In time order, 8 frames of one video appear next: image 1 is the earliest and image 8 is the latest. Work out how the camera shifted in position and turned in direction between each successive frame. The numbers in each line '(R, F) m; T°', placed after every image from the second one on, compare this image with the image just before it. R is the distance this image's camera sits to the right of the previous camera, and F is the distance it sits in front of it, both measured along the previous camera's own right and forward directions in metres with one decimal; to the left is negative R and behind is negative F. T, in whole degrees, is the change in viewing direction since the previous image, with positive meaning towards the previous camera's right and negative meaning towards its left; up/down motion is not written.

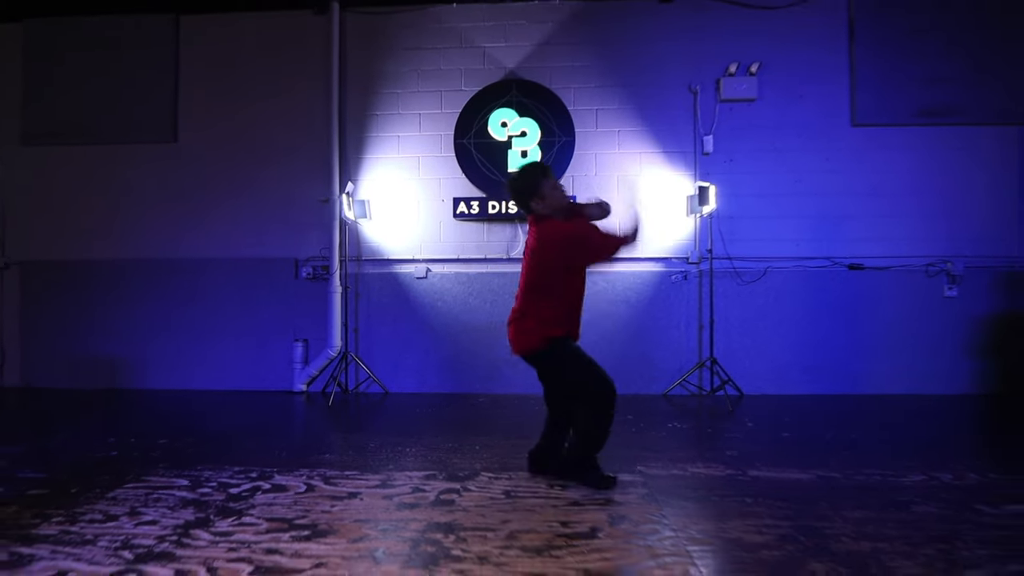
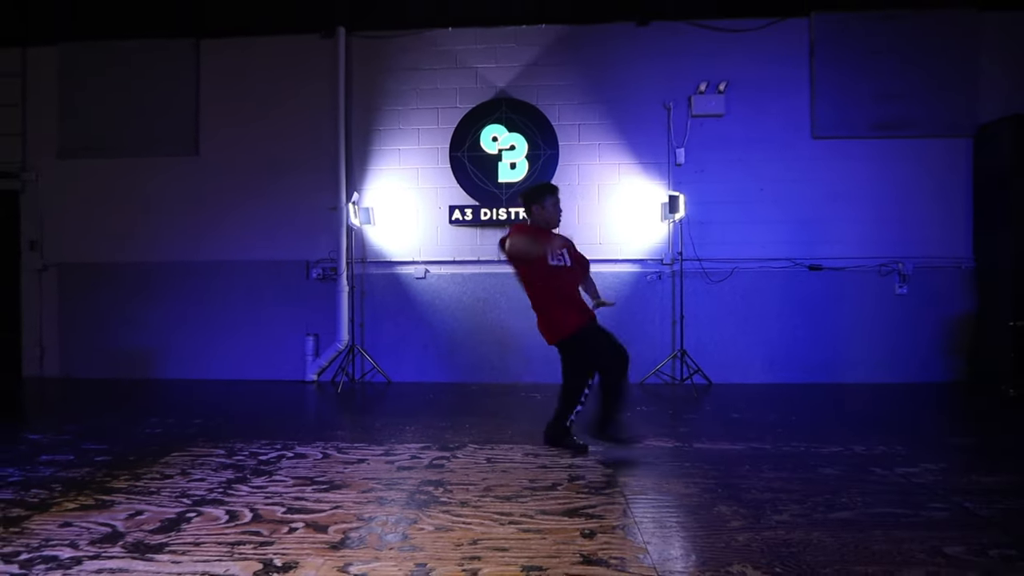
(+0.2, -0.6) m; 0°
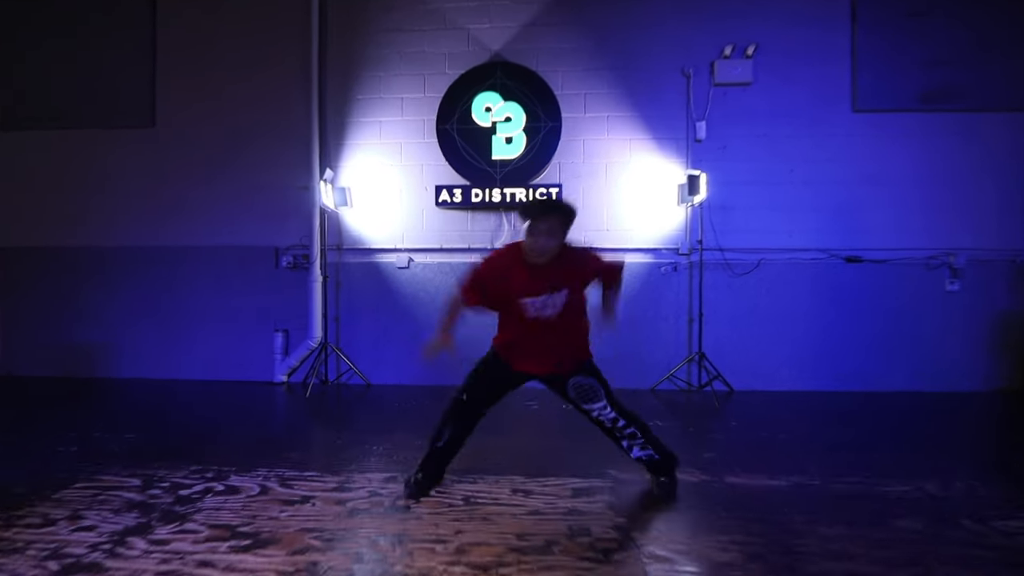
(+0.1, +0.8) m; 0°
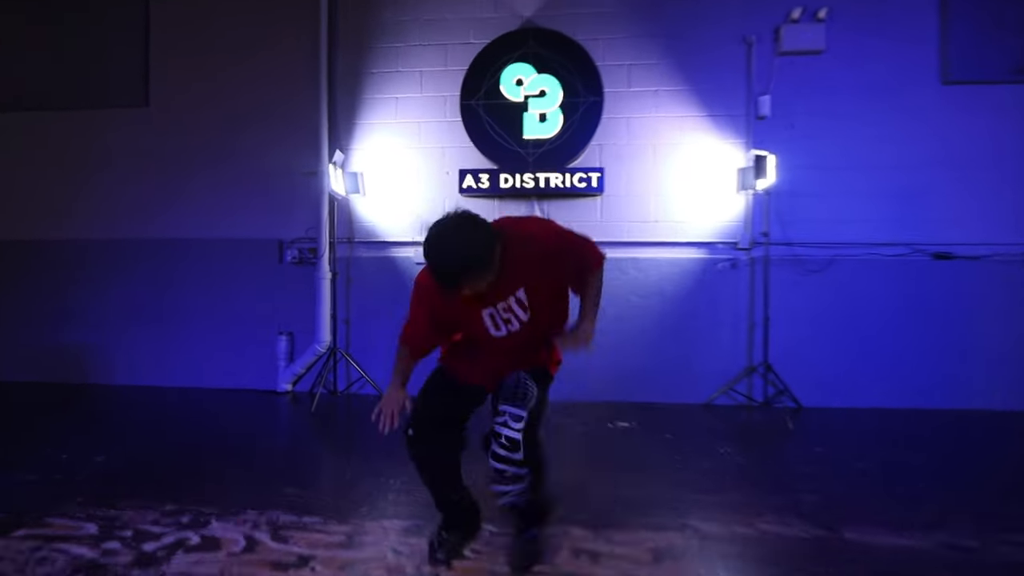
(-0.2, +0.7) m; -1°
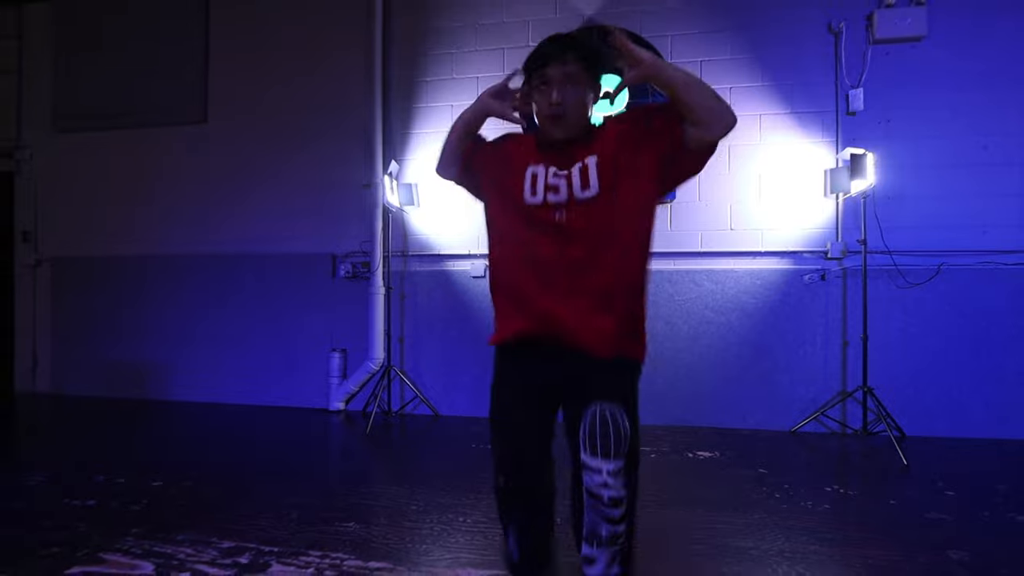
(-0.2, +0.3) m; -4°
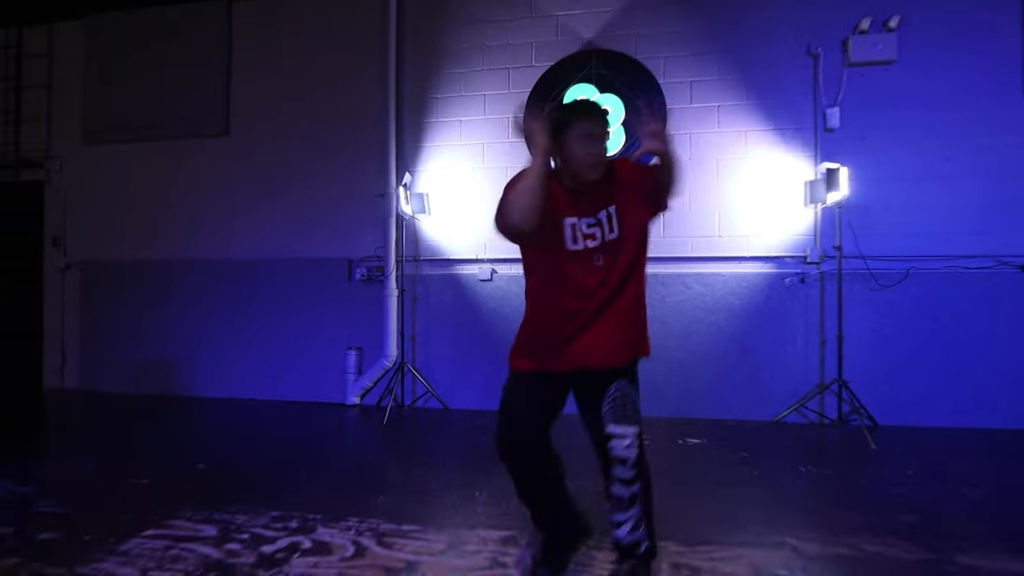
(-0.1, -0.4) m; 0°
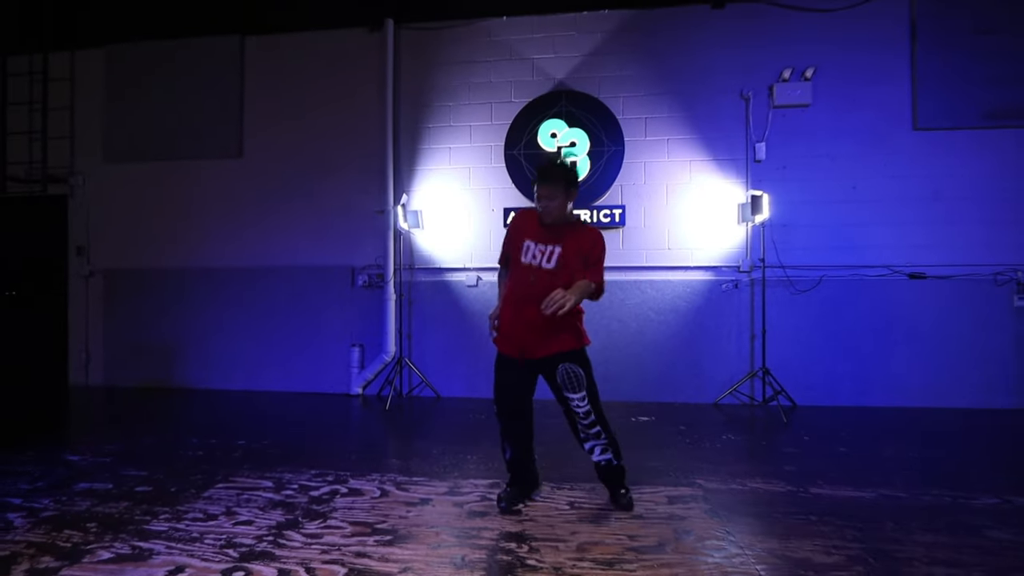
(0.0, -0.9) m; +2°
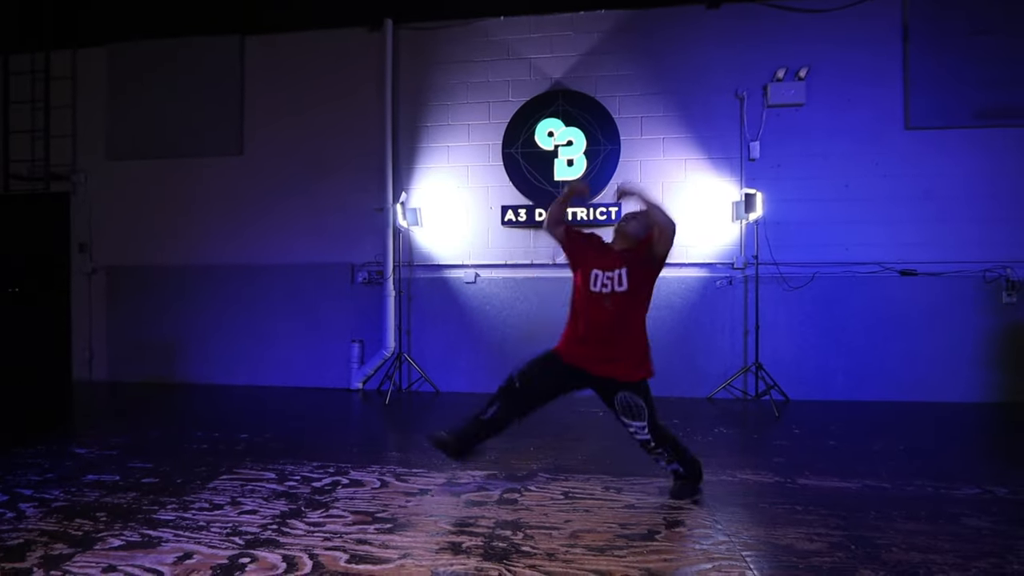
(0.0, -0.1) m; 0°
